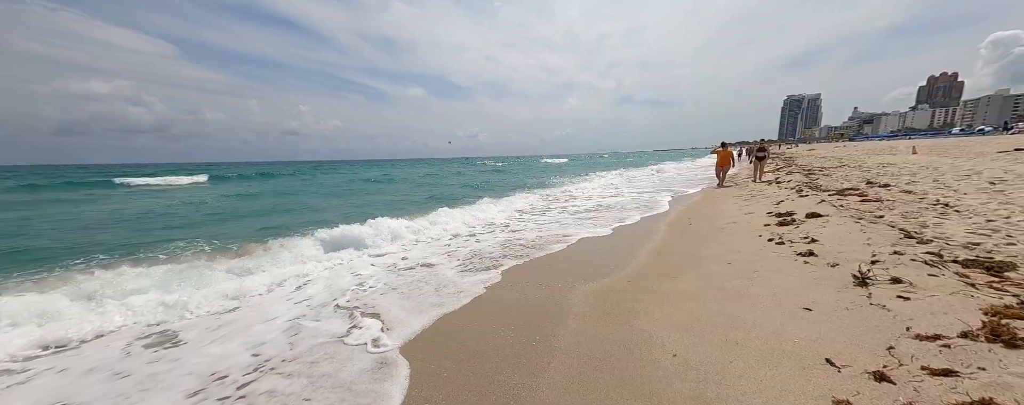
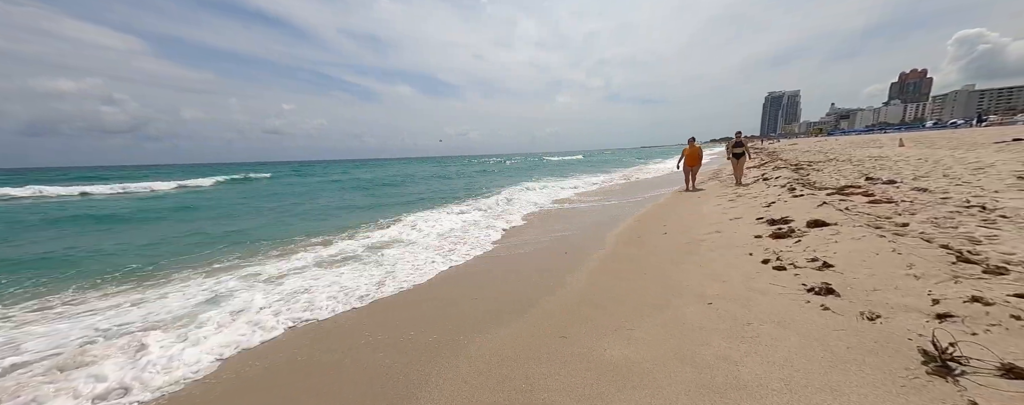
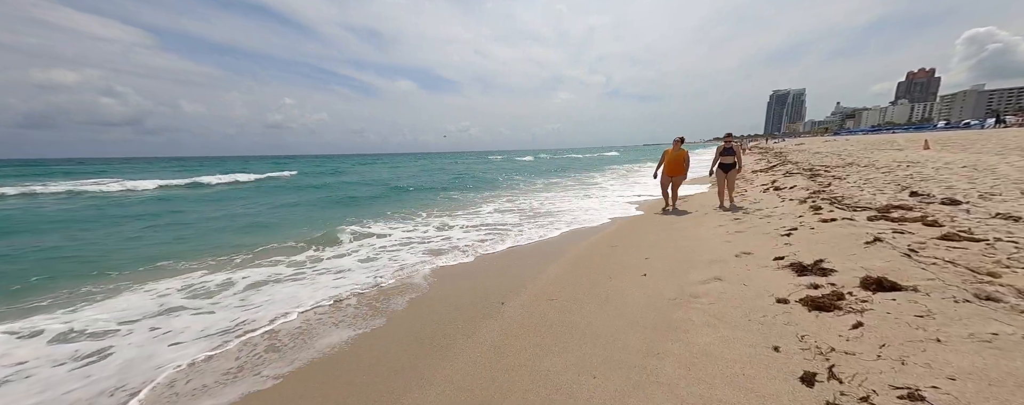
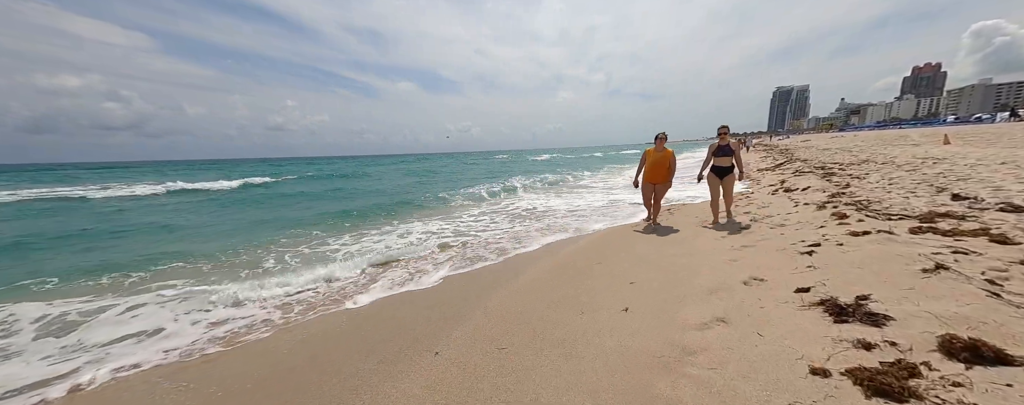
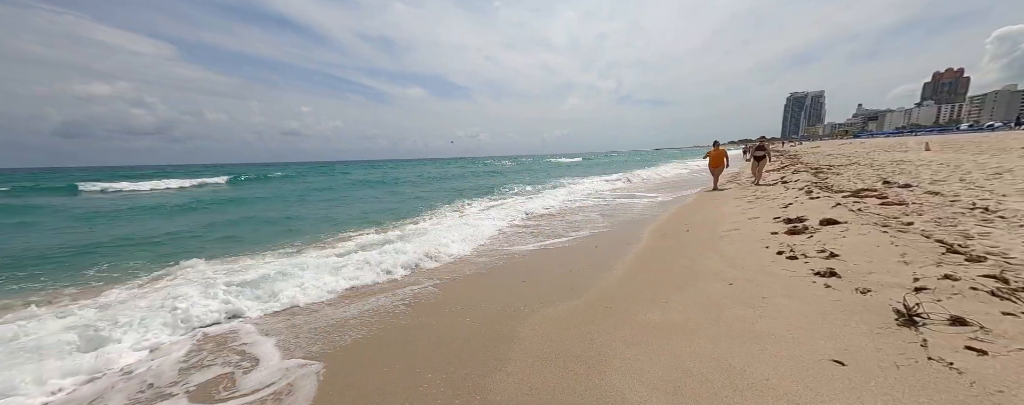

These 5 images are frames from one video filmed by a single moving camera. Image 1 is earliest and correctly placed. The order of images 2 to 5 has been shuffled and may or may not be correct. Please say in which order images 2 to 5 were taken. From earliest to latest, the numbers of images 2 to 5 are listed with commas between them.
5, 2, 3, 4
